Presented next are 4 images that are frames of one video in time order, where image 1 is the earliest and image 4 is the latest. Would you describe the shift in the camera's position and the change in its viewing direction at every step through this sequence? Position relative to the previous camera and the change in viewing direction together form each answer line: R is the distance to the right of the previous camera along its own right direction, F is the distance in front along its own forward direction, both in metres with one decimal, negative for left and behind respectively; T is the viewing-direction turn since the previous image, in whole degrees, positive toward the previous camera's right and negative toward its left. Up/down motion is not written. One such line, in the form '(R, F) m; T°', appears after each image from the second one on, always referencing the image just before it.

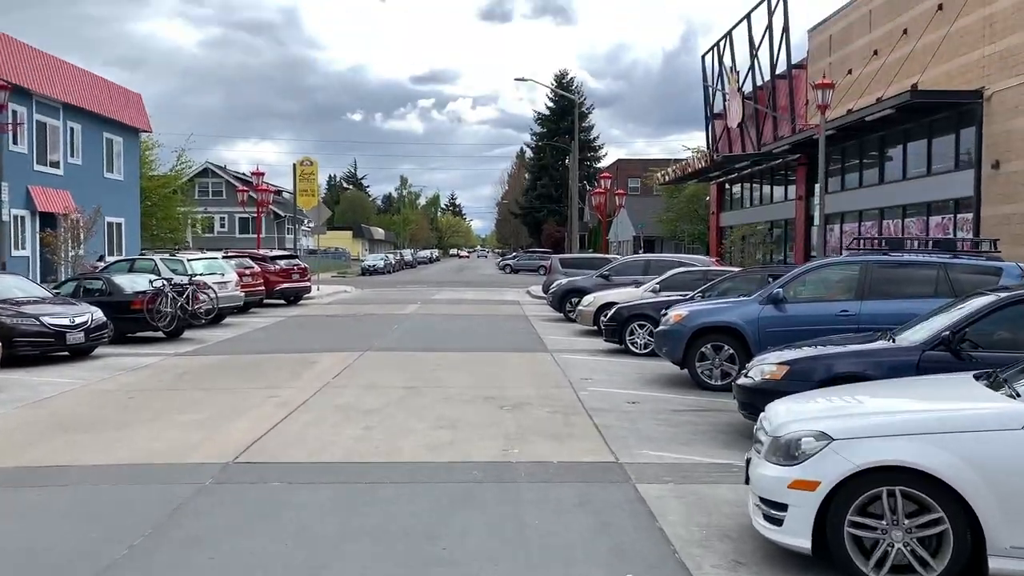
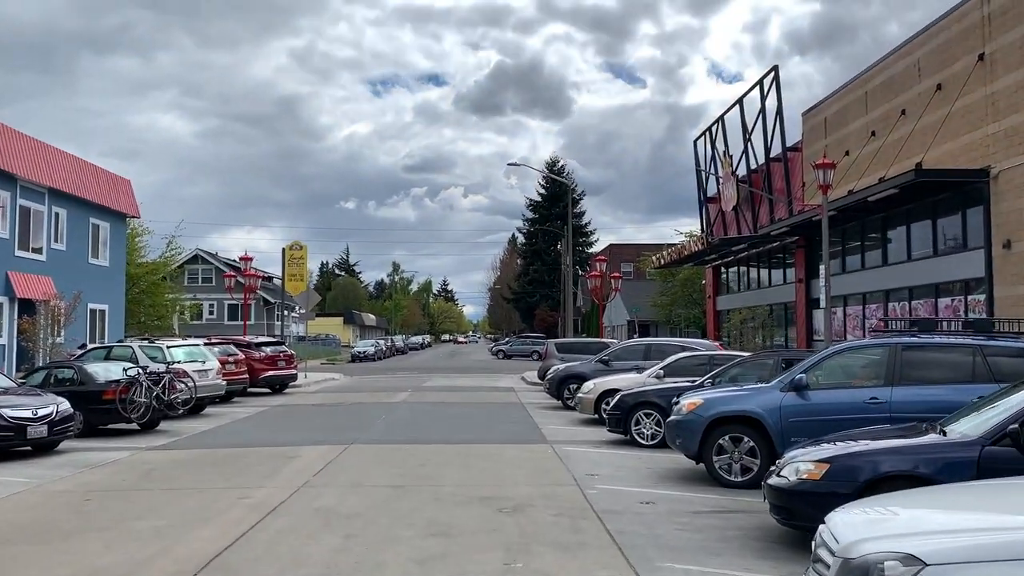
(-0.1, +0.9) m; +1°
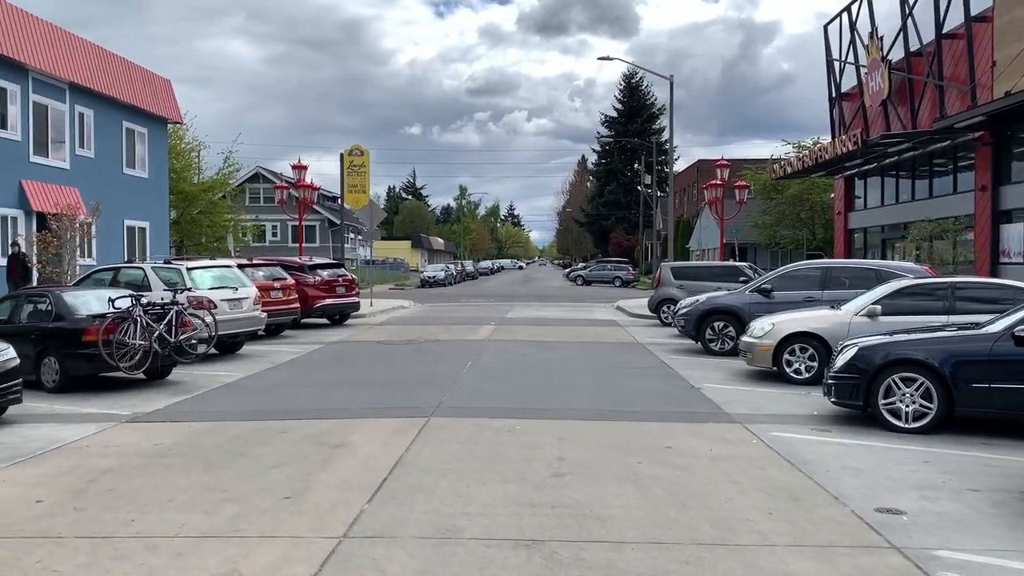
(-1.1, +5.2) m; -4°
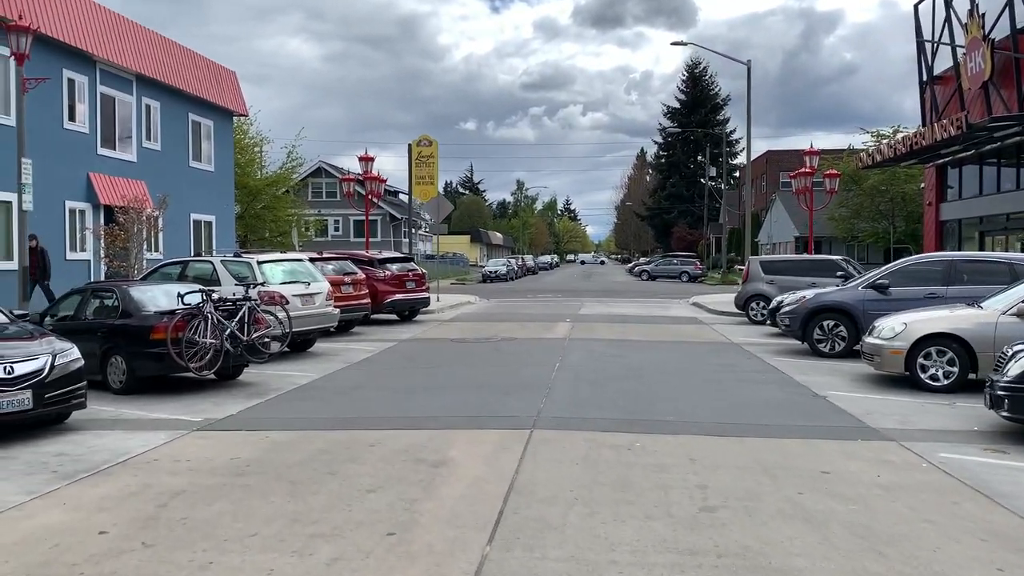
(-0.5, +1.1) m; -4°
